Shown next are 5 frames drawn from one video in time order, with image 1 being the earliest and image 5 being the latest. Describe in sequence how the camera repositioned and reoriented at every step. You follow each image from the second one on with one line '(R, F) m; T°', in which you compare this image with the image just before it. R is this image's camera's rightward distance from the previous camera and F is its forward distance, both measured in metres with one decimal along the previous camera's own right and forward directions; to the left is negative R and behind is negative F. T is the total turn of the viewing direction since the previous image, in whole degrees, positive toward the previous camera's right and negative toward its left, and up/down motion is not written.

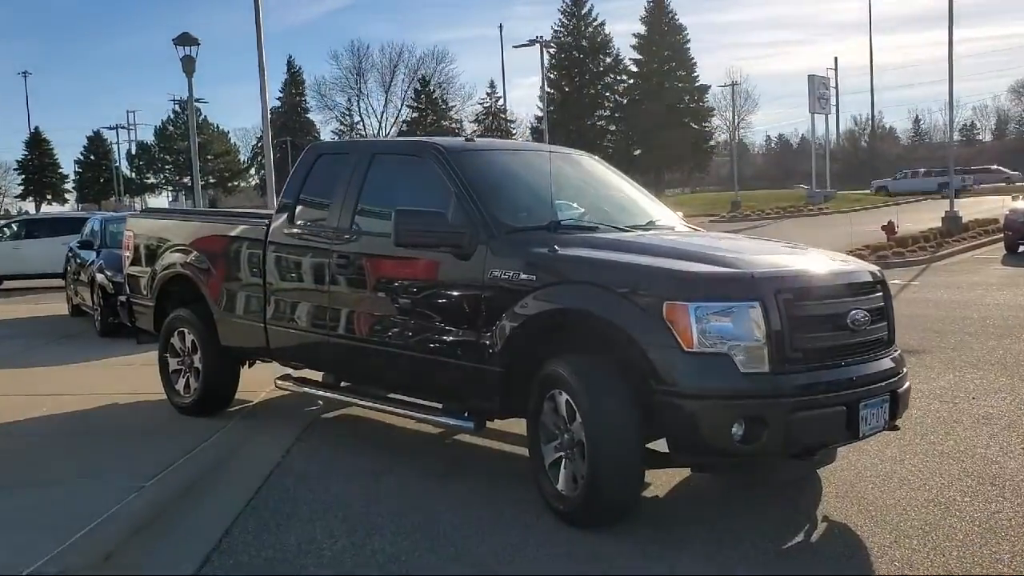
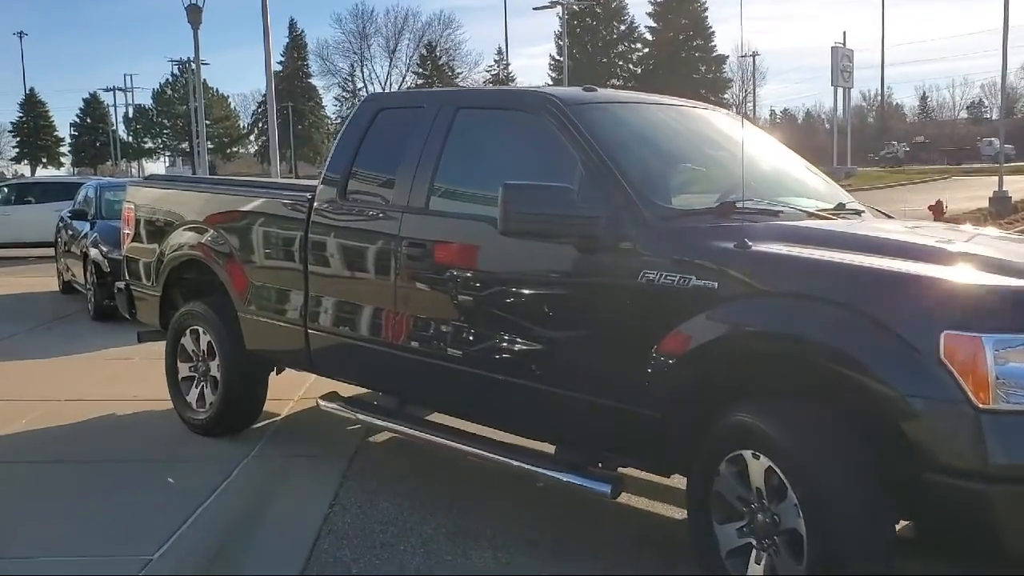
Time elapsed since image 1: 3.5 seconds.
(-0.6, +1.5) m; 0°
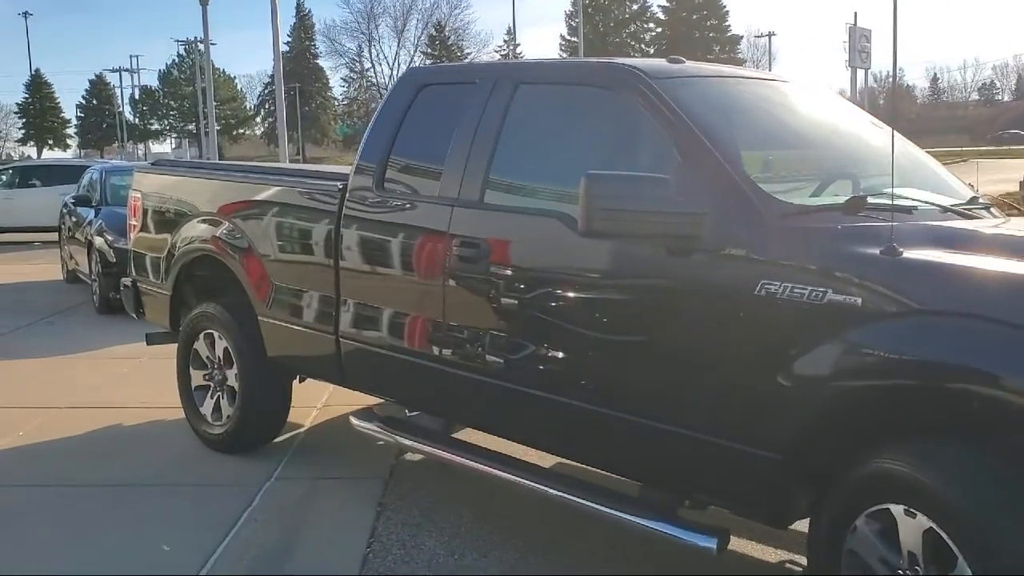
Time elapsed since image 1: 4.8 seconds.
(-0.3, +0.6) m; 0°
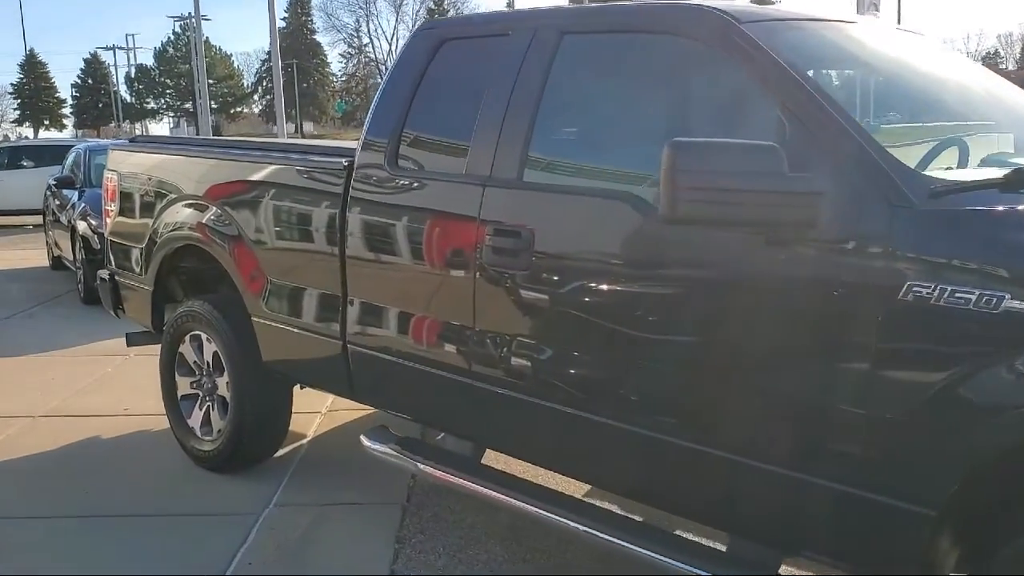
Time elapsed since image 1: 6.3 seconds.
(-0.1, +0.7) m; 0°
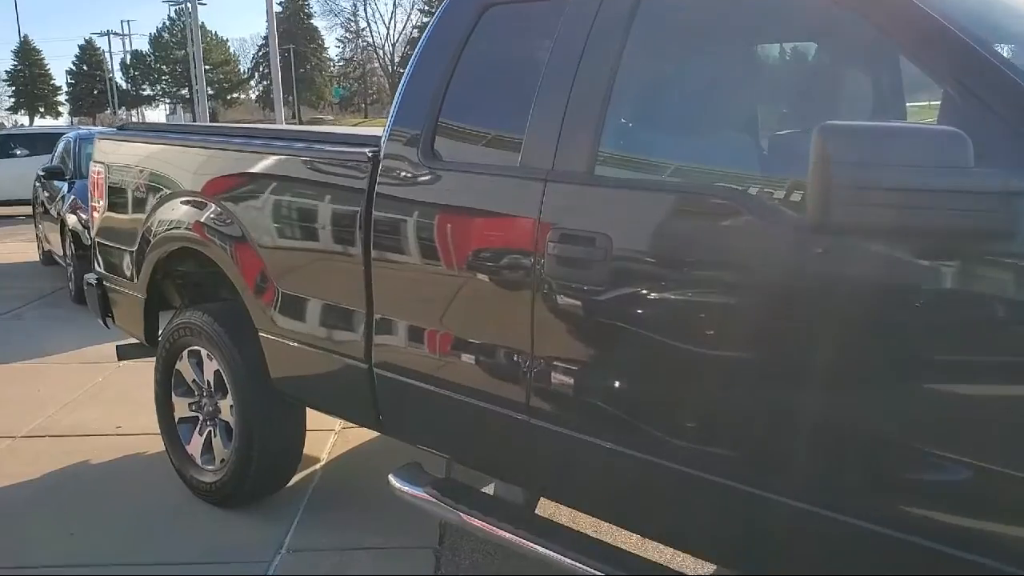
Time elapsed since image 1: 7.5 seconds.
(-0.2, +0.6) m; 0°
